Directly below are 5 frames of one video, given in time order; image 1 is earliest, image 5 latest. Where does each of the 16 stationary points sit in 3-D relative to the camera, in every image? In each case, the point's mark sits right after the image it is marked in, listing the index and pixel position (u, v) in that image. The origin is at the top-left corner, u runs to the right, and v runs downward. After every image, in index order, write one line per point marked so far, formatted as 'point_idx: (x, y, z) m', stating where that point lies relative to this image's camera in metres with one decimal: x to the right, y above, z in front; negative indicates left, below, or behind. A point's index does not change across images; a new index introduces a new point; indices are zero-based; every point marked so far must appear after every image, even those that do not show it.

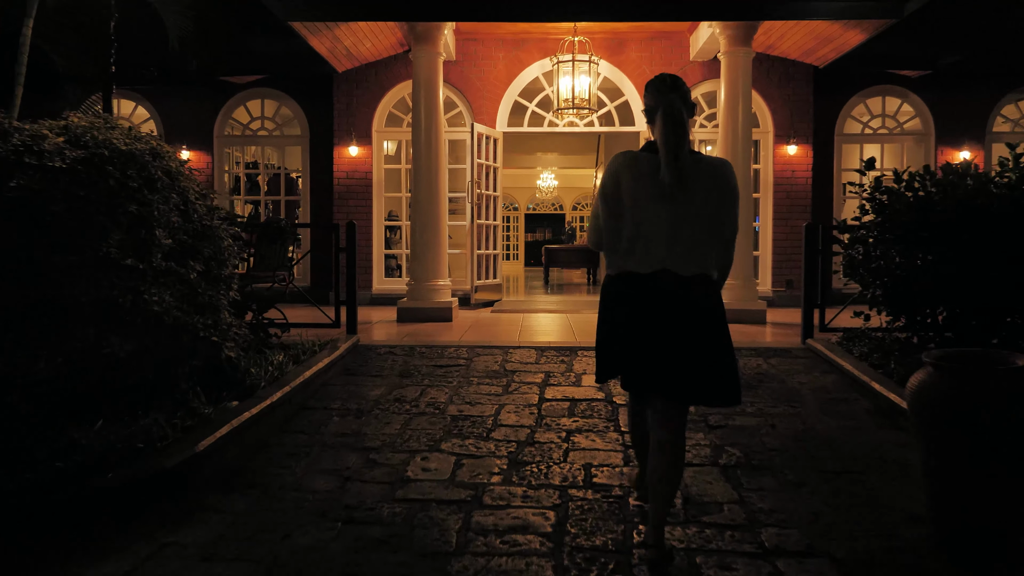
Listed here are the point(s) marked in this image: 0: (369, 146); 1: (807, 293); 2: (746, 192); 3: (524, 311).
0: (-1.4, +1.4, +8.9) m
1: (+1.8, 0.0, +5.4) m
2: (+1.9, +0.8, +7.0) m
3: (+0.1, -0.2, +8.0) m
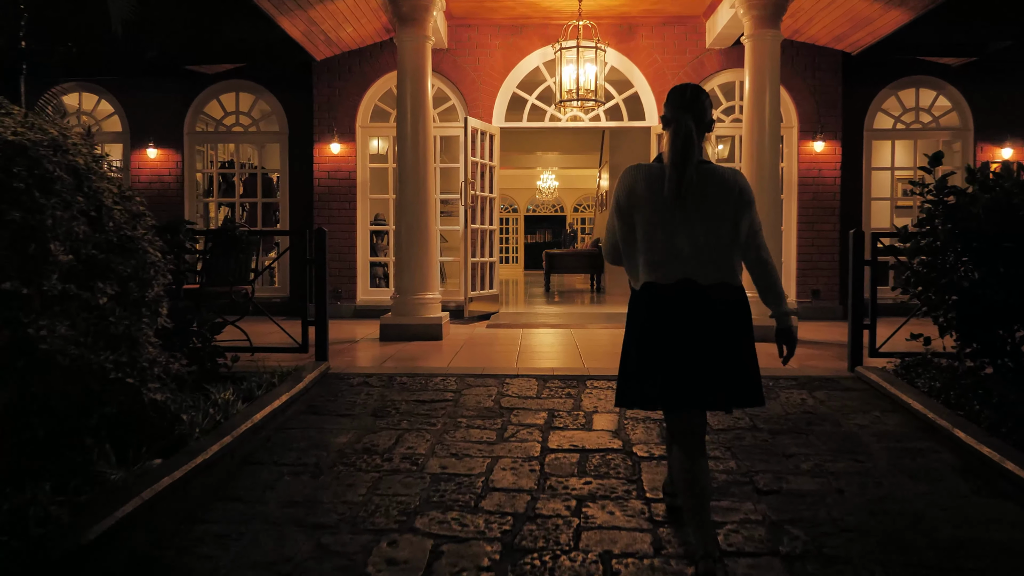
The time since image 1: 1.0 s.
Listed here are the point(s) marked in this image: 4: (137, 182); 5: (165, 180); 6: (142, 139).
0: (-1.5, +1.3, +8.1) m
1: (+1.8, -0.1, +4.6) m
2: (+1.8, +0.7, +6.2) m
3: (+0.1, -0.3, +7.2) m
4: (-3.6, +1.0, +8.5) m
5: (-3.3, +1.0, +8.5) m
6: (-3.6, +1.4, +8.5) m
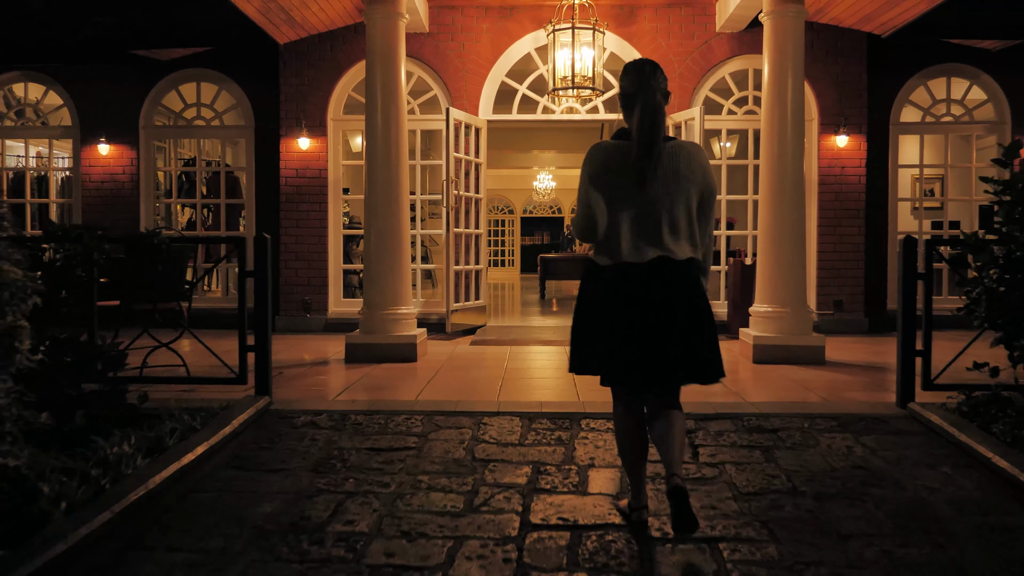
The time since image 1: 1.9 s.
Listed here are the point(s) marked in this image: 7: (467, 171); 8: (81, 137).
0: (-1.5, +1.2, +7.3) m
1: (+1.7, -0.2, +3.9) m
2: (+1.7, +0.6, +5.4) m
3: (0.0, -0.4, +6.4) m
4: (-3.7, +0.9, +7.7) m
5: (-3.4, +1.0, +7.7) m
6: (-3.6, +1.3, +7.7) m
7: (-0.4, +1.0, +7.2) m
8: (-3.8, +1.3, +7.7) m
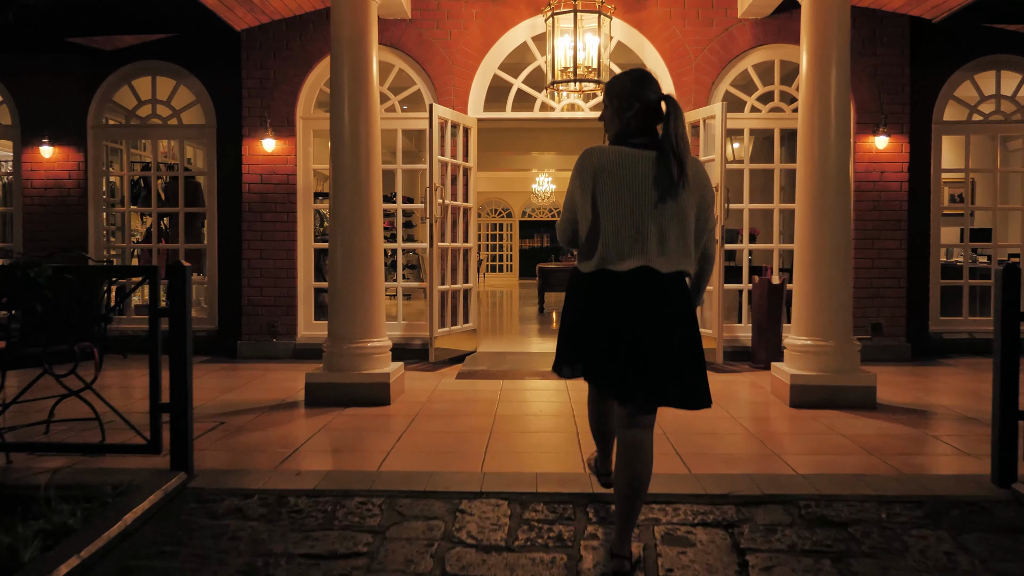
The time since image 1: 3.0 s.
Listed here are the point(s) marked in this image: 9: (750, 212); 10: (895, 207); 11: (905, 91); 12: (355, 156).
0: (-1.6, +1.1, +6.4) m
1: (+1.7, -0.4, +3.0) m
2: (+1.7, +0.4, +4.6) m
3: (0.0, -0.5, +5.6) m
4: (-3.7, +0.8, +6.8) m
5: (-3.5, +0.8, +6.8) m
6: (-3.7, +1.2, +6.8) m
7: (-0.4, +0.8, +6.3) m
8: (-3.8, +1.2, +6.8) m
9: (+1.7, +0.6, +6.4) m
10: (+2.7, +0.6, +6.2) m
11: (+2.8, +1.4, +6.2) m
12: (-0.8, +0.7, +4.7) m
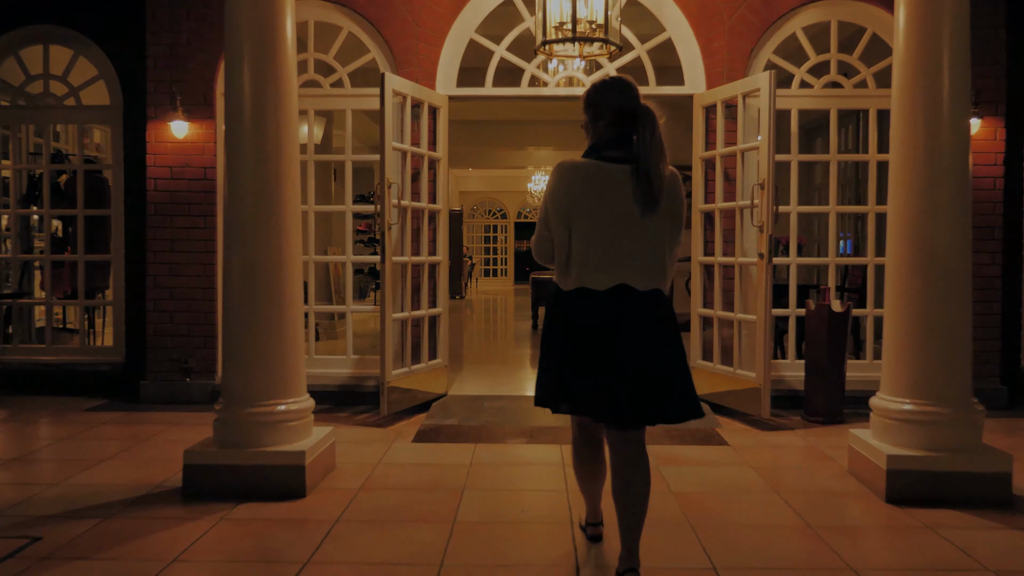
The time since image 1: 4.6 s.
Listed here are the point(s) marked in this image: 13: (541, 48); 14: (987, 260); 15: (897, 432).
0: (-1.7, +1.0, +5.0) m
1: (+1.6, -0.5, +1.6) m
2: (+1.6, +0.3, +3.2) m
3: (-0.1, -0.7, +4.2) m
4: (-3.9, +0.6, +5.4) m
5: (-3.6, +0.7, +5.4) m
6: (-3.8, +1.1, +5.4) m
7: (-0.5, +0.7, +4.9) m
8: (-3.9, +1.0, +5.4) m
9: (+1.6, +0.4, +5.0) m
10: (+2.6, +0.4, +4.8) m
11: (+2.7, +1.2, +4.8) m
12: (-0.9, +0.6, +3.3) m
13: (+0.2, +1.2, +4.4) m
14: (+2.6, +0.2, +4.8) m
15: (+1.4, -0.5, +3.2) m
